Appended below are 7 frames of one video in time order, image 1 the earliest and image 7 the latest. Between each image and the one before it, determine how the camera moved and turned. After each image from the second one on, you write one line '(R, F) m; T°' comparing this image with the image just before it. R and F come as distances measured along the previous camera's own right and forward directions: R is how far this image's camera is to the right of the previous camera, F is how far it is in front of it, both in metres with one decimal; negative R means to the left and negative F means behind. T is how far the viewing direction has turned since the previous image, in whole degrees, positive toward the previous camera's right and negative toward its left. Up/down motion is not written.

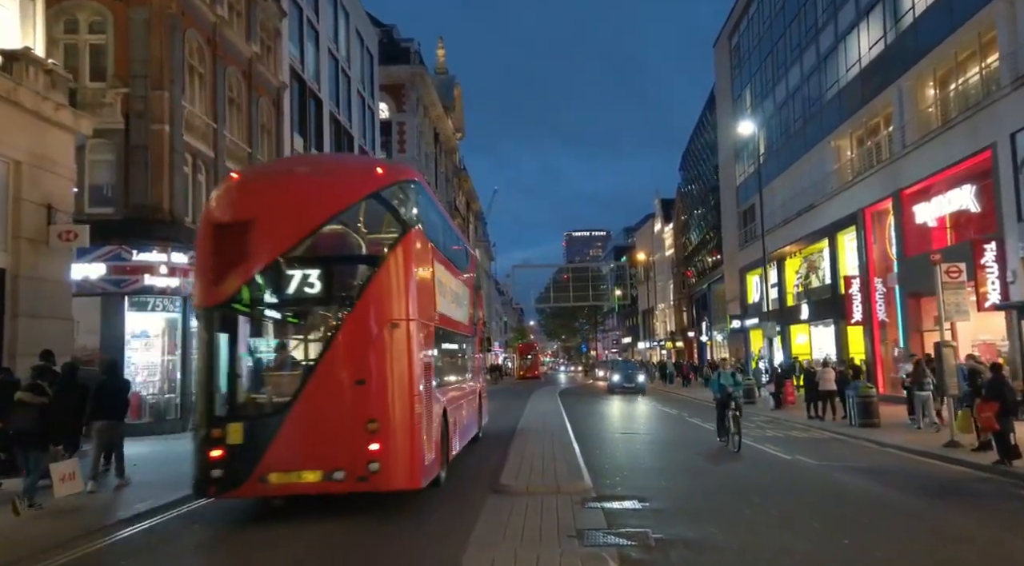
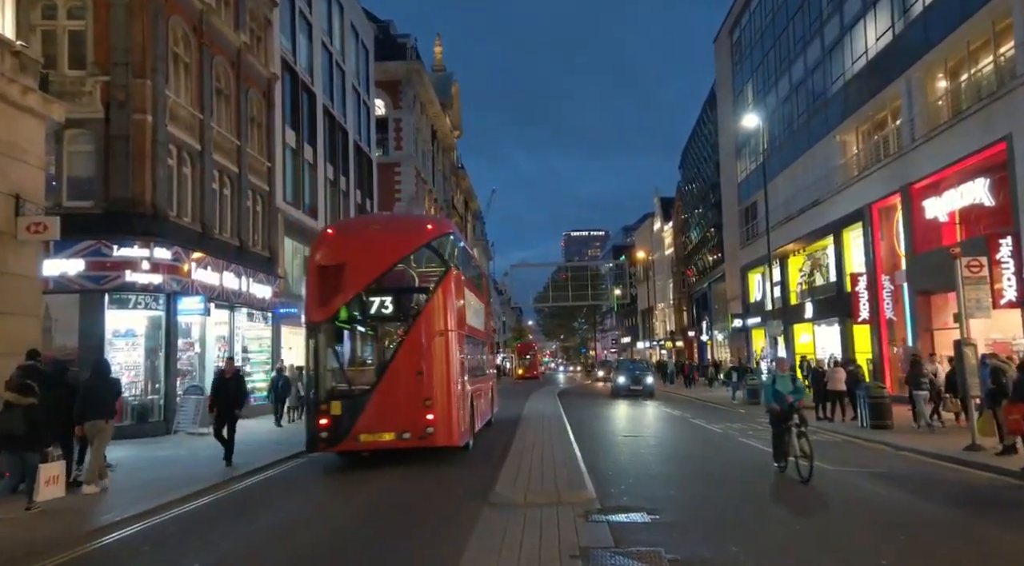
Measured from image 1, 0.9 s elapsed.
(0.0, +0.8) m; 0°
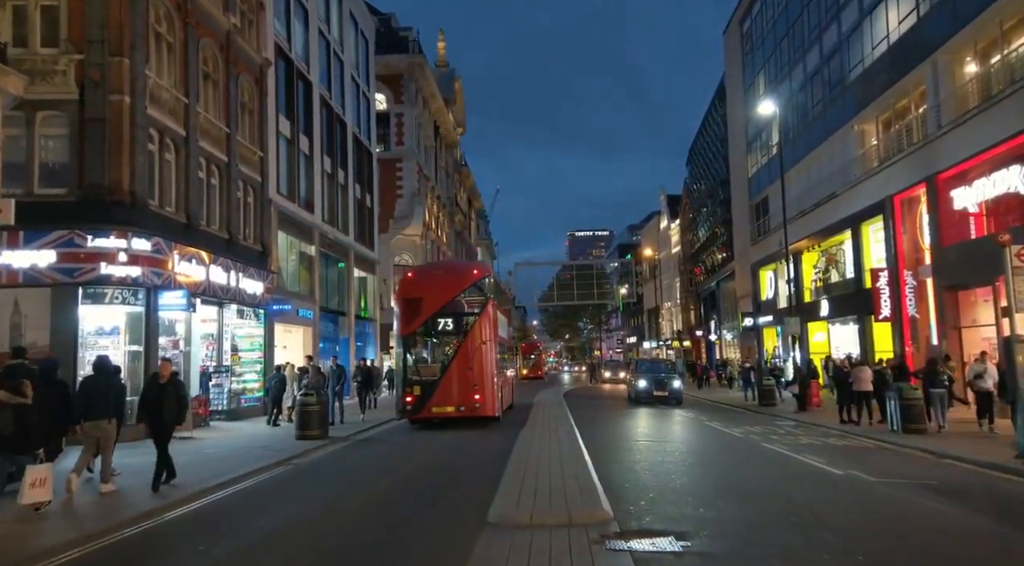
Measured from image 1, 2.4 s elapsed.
(0.0, +1.3) m; 0°
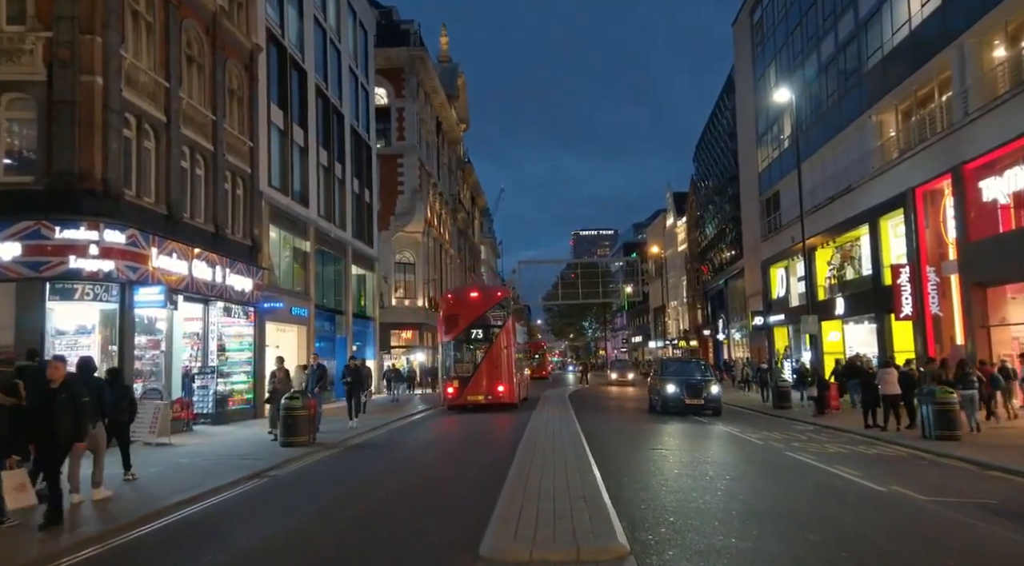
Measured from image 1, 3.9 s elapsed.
(+0.1, +1.3) m; 0°
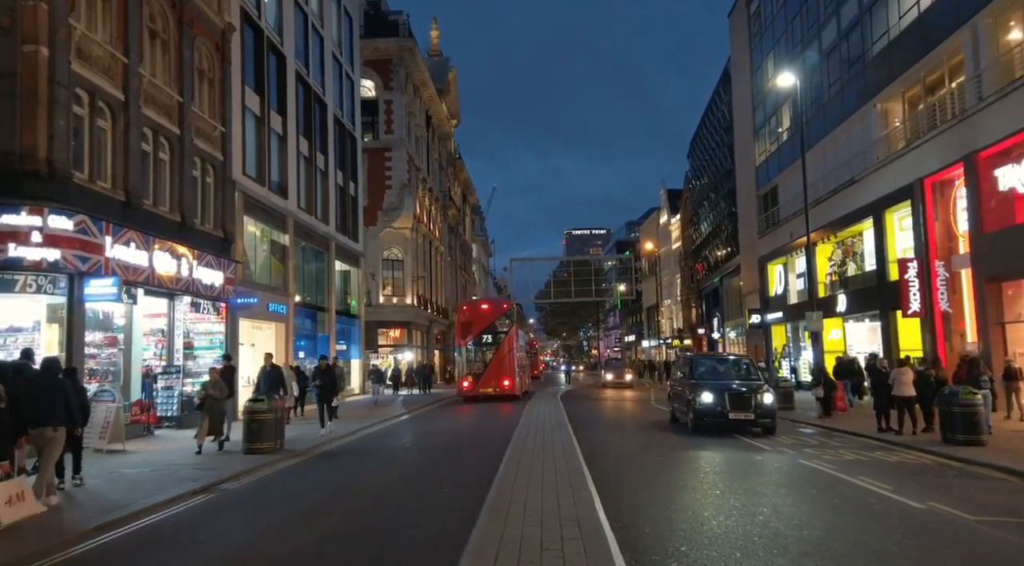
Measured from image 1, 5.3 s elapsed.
(+0.1, +1.4) m; +1°
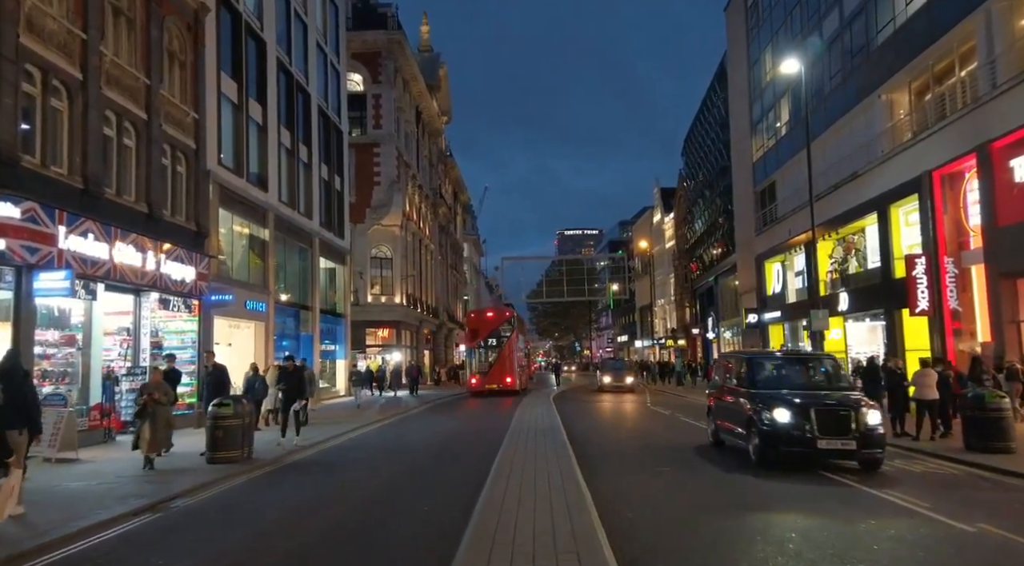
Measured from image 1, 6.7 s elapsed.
(0.0, +1.3) m; +1°
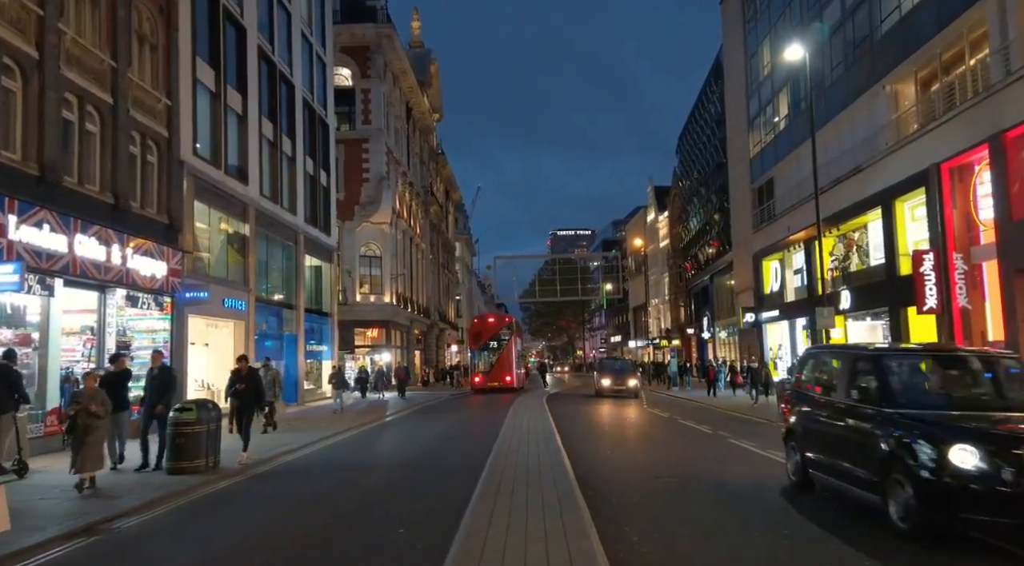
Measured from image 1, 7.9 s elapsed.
(+0.1, +1.1) m; +1°
